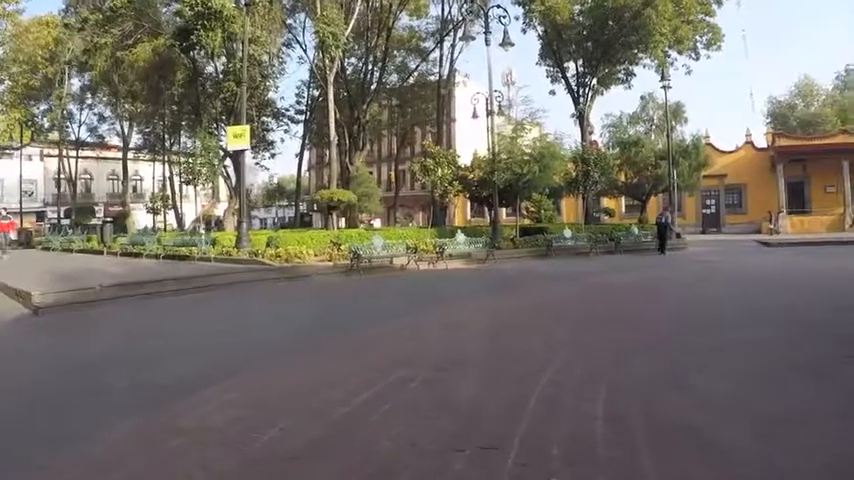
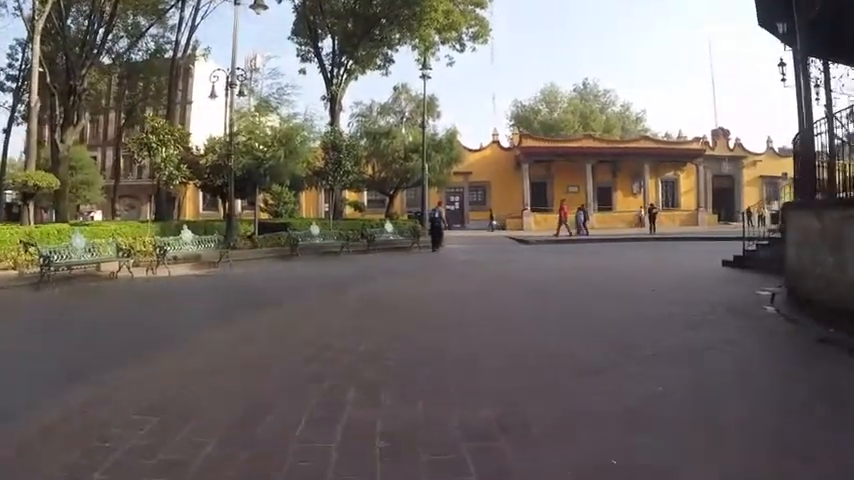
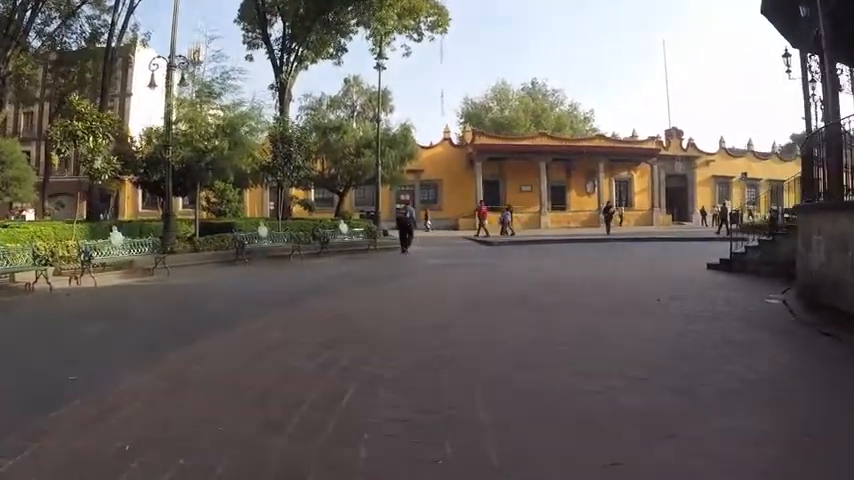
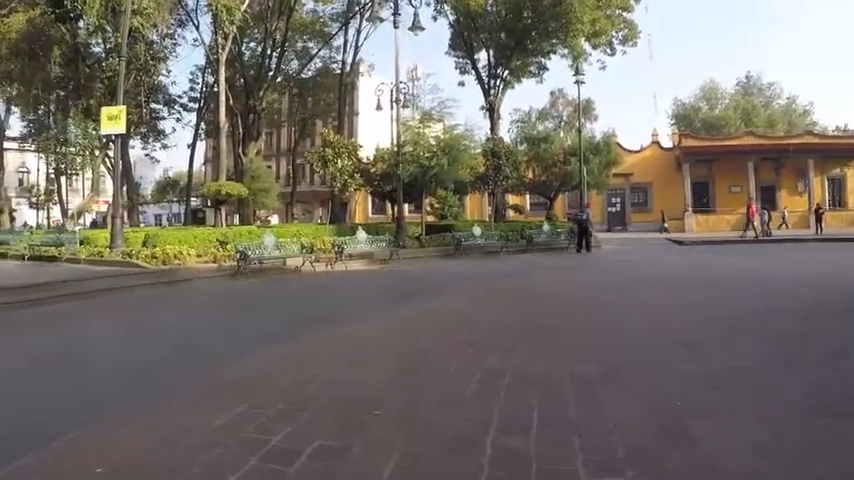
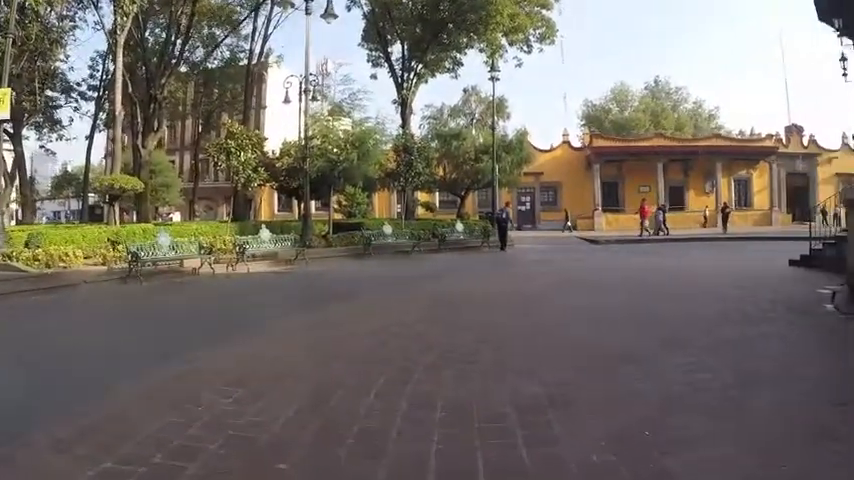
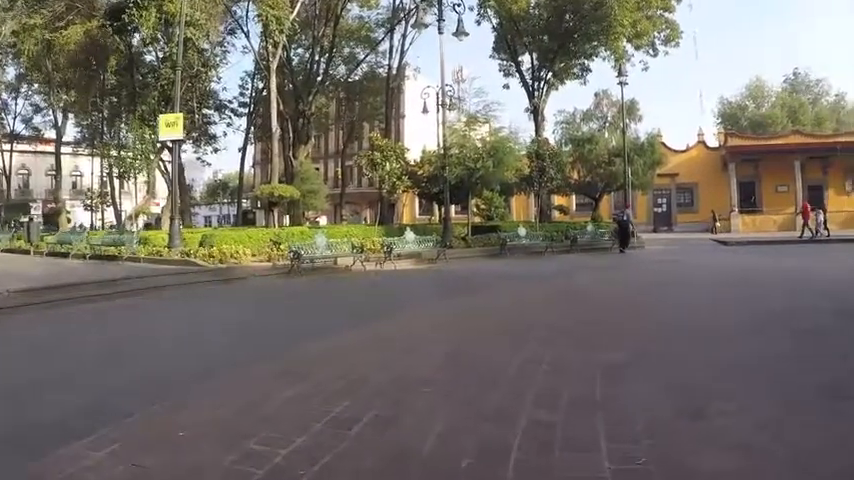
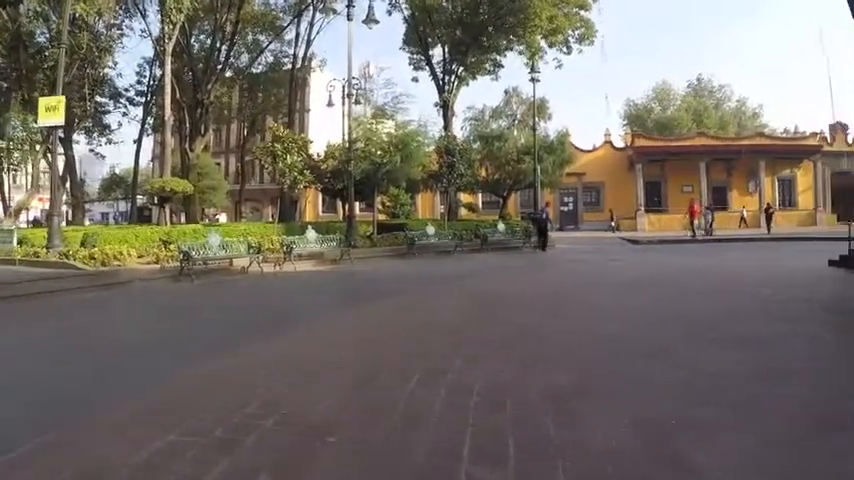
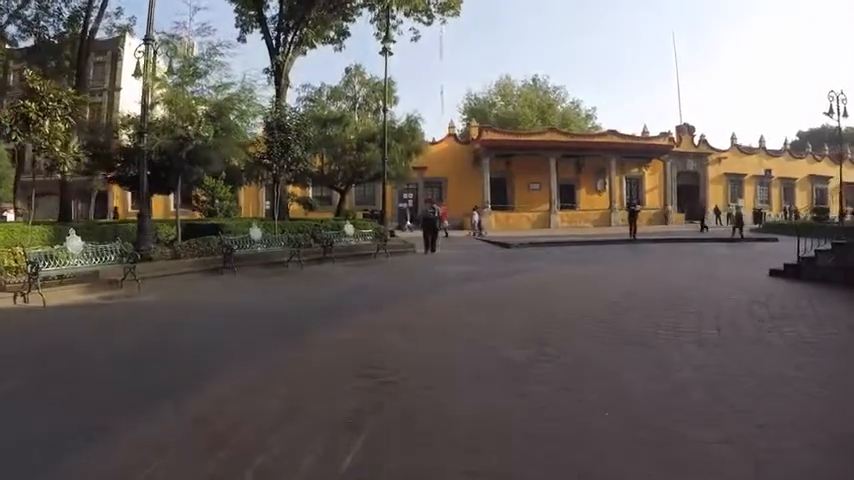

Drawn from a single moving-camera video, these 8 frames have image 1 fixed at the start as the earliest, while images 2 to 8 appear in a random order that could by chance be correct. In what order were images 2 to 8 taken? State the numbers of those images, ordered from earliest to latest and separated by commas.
6, 4, 7, 5, 2, 3, 8
